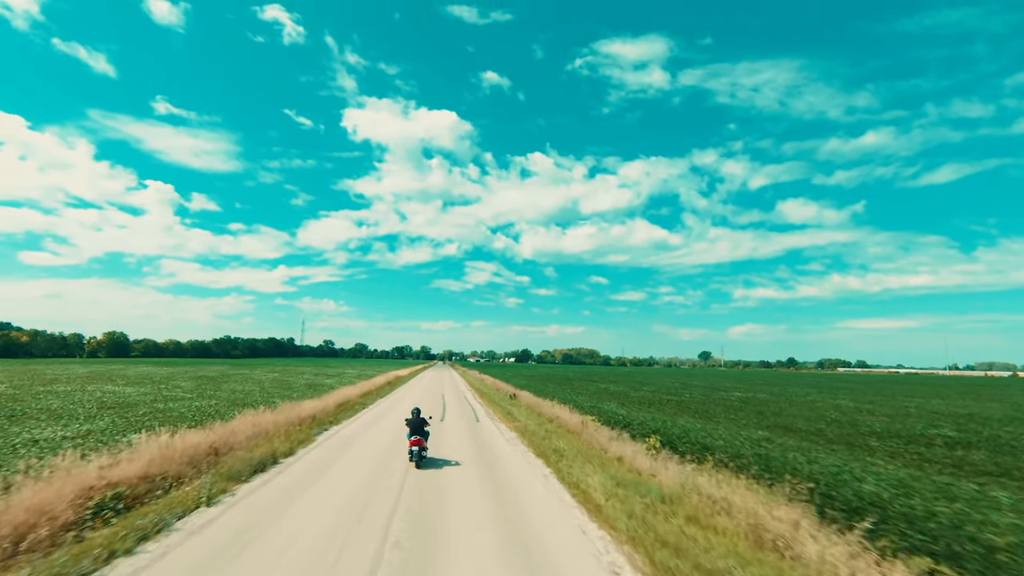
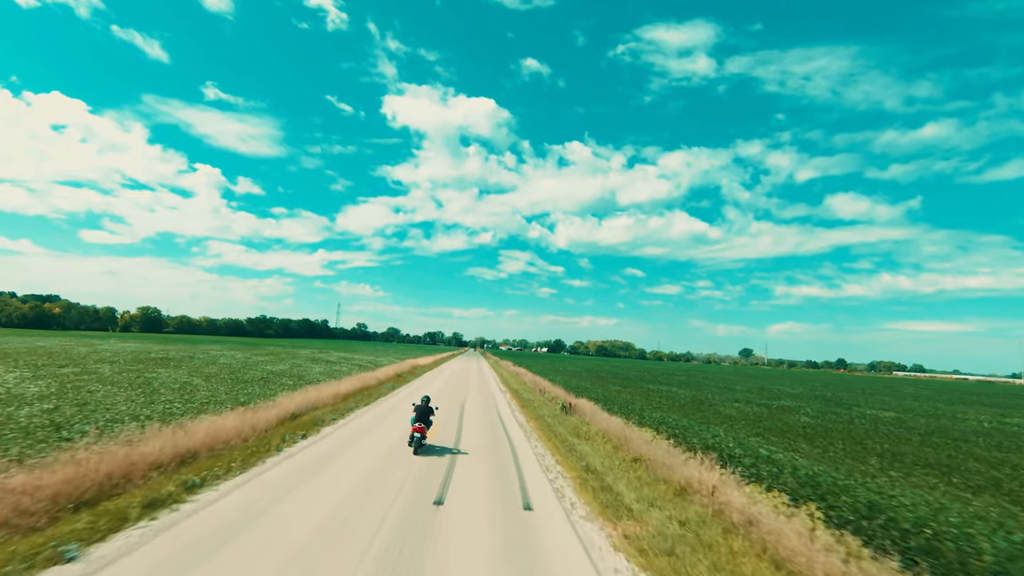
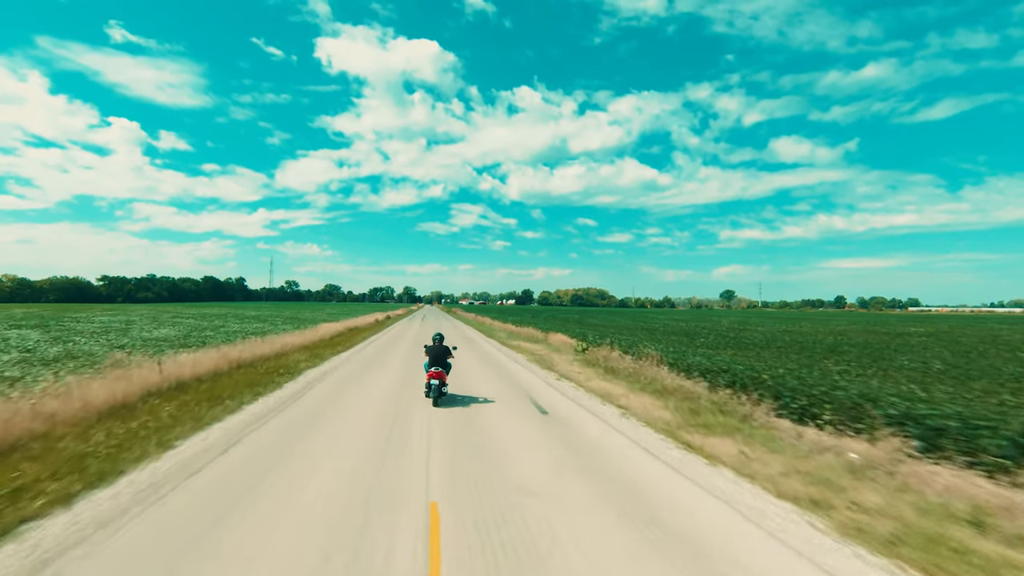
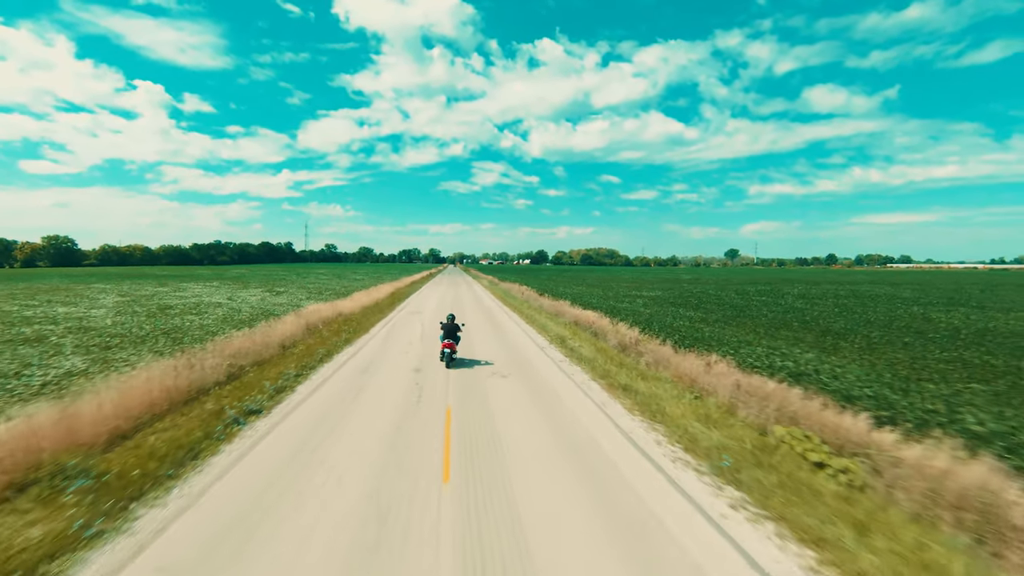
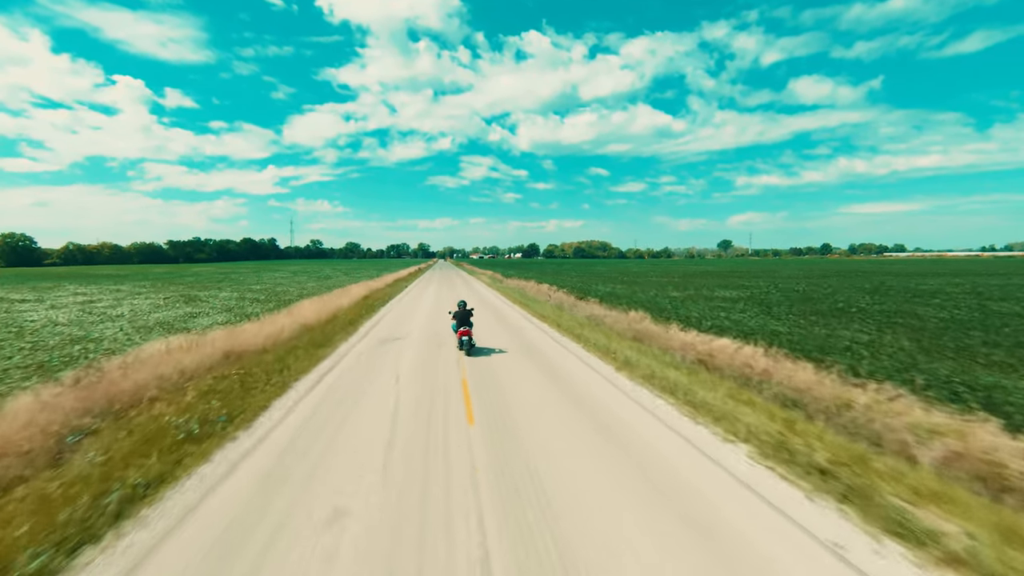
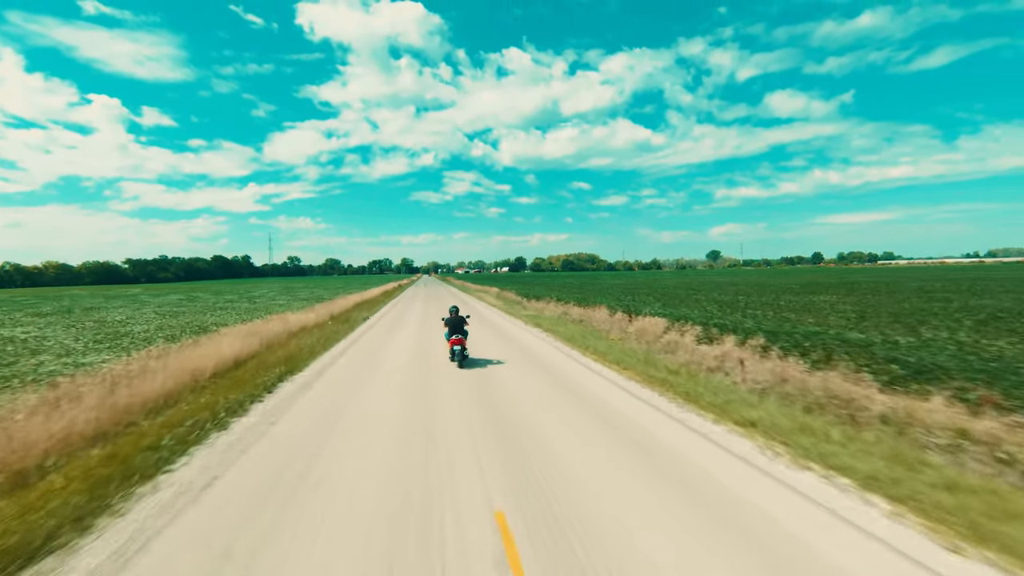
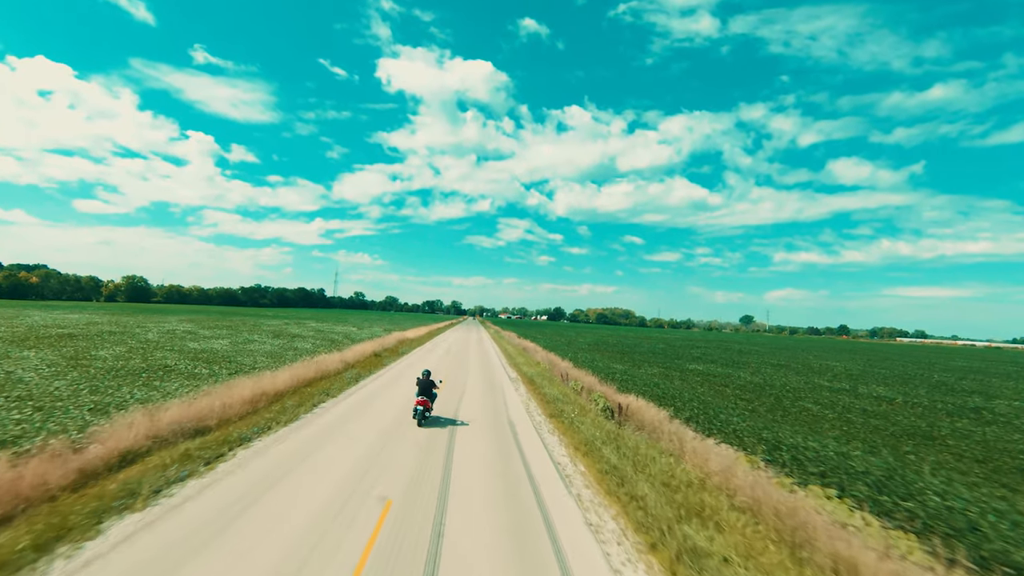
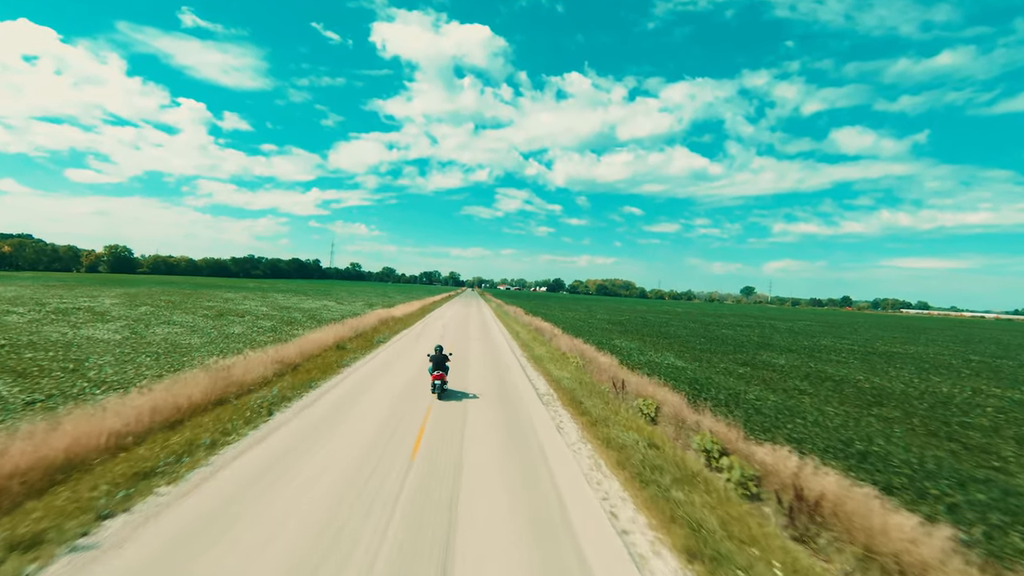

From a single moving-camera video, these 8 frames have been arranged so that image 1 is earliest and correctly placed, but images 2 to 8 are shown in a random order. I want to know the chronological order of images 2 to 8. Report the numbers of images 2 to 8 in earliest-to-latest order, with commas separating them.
2, 7, 8, 4, 5, 6, 3
